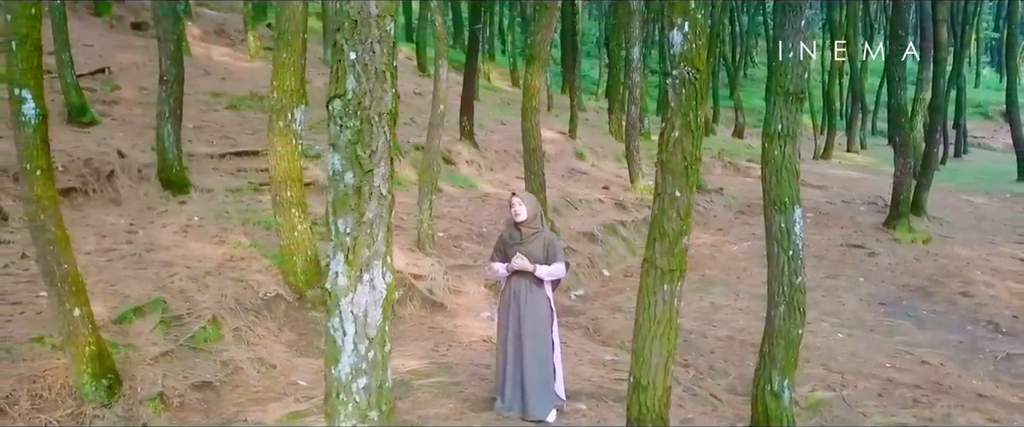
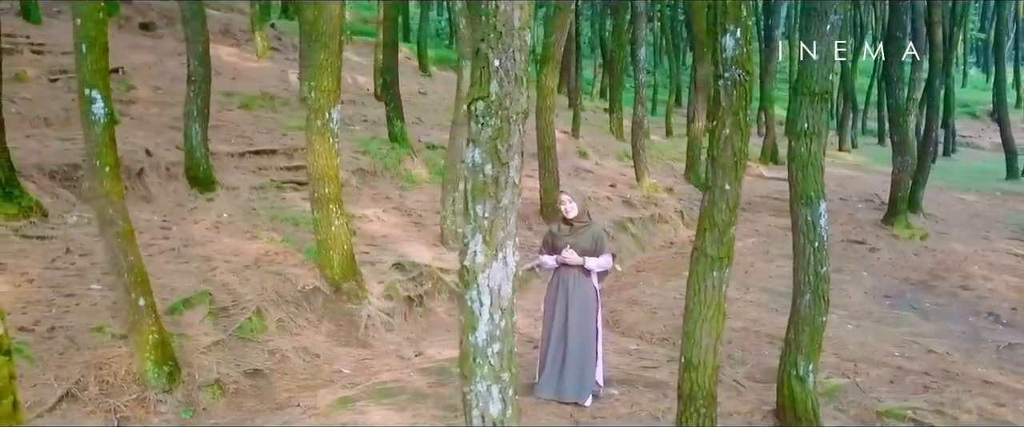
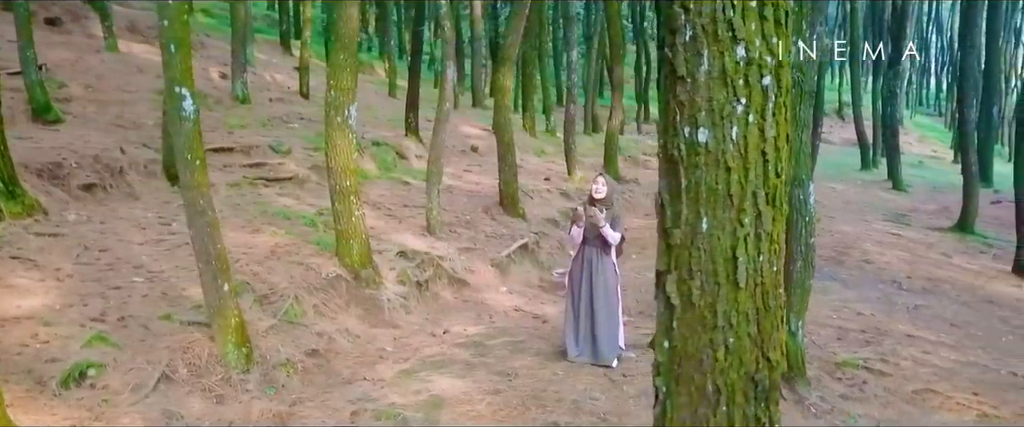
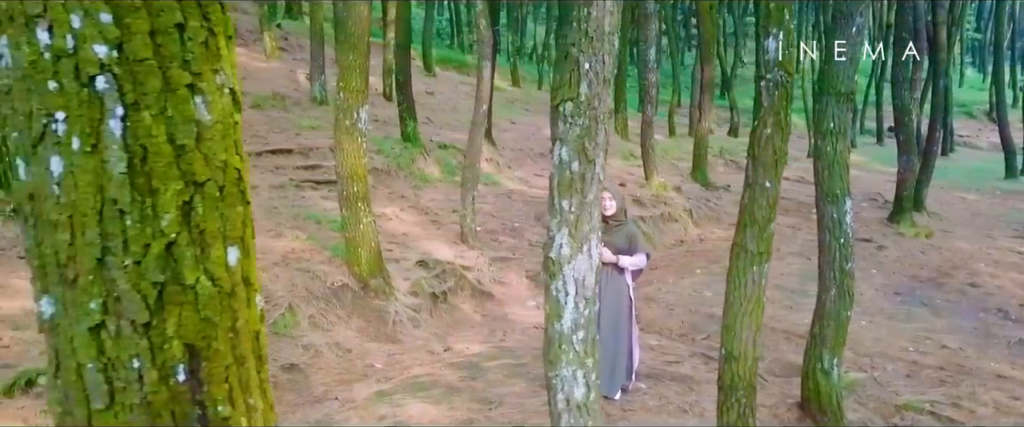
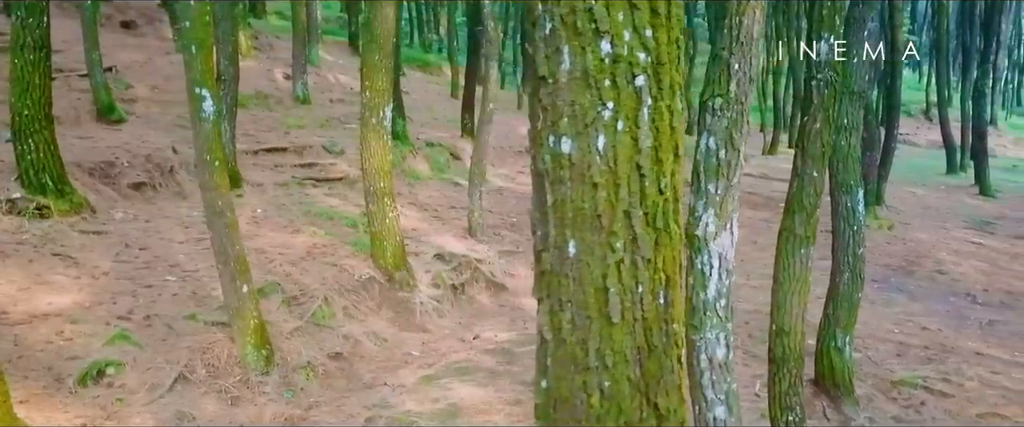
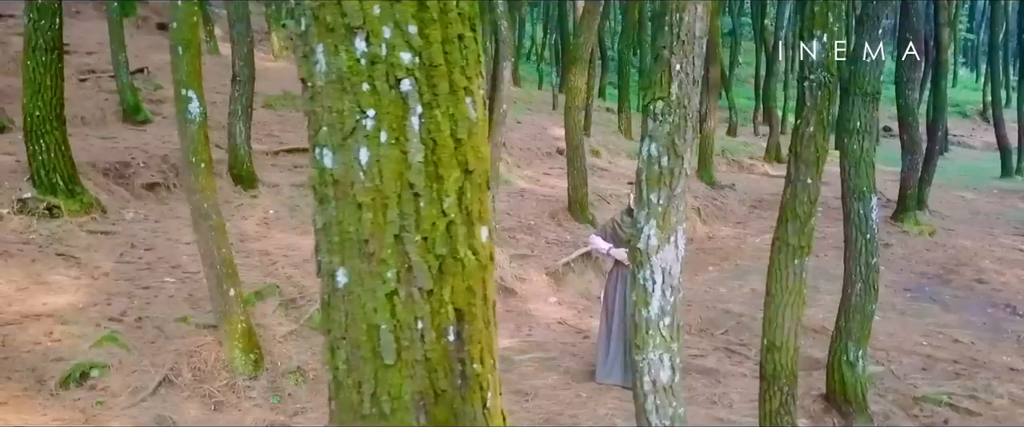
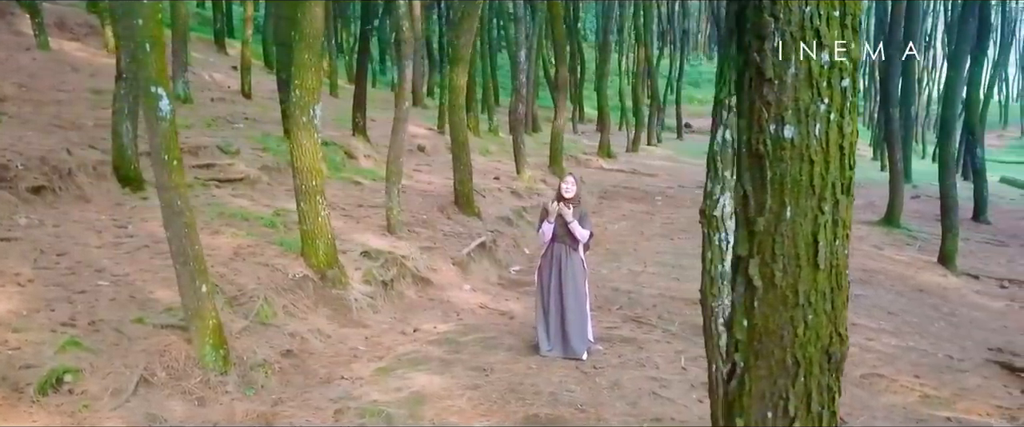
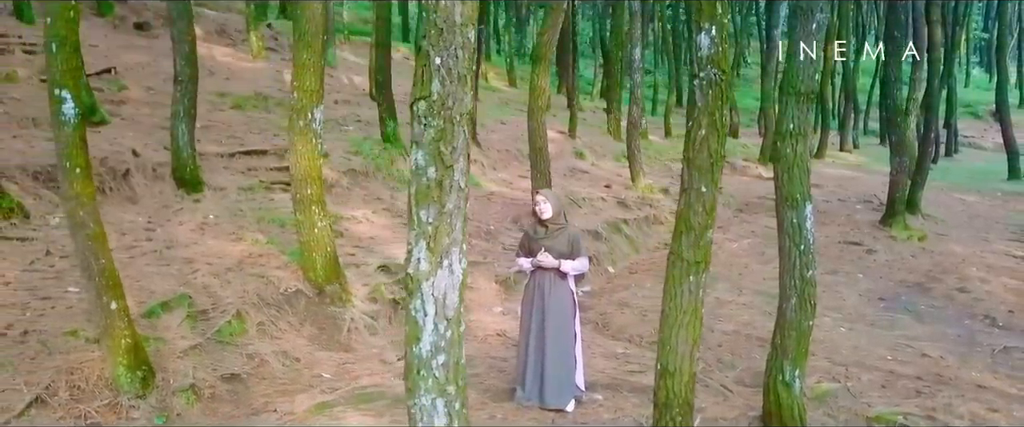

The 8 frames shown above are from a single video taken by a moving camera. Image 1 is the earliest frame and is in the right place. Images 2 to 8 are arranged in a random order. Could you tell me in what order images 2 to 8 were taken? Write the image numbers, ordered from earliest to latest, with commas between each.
8, 2, 4, 6, 5, 3, 7
